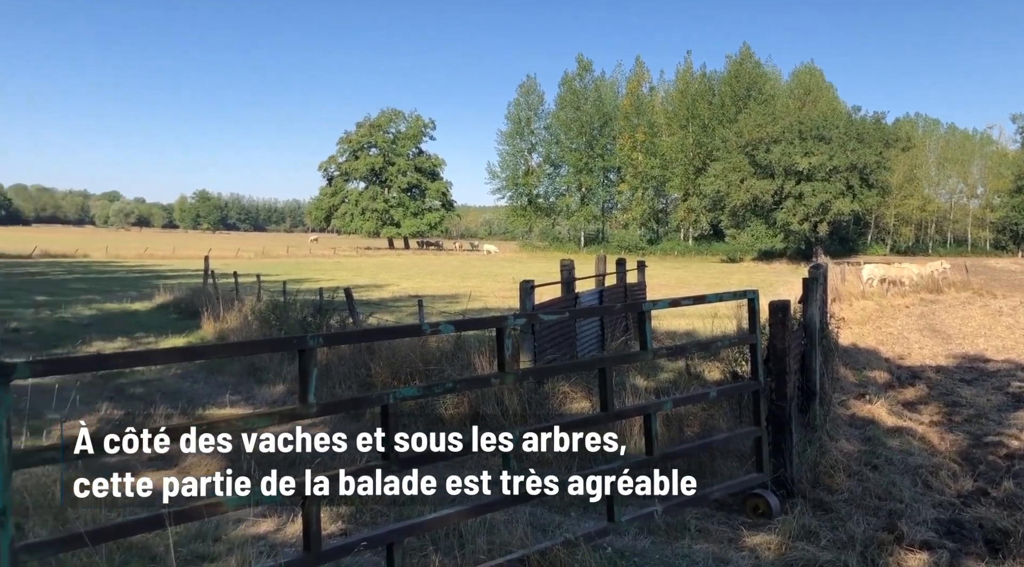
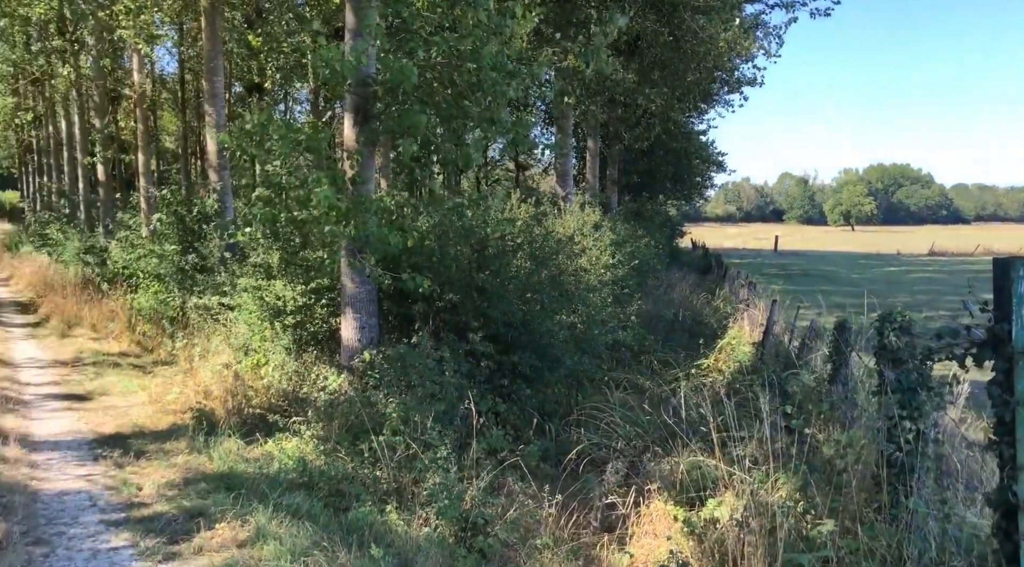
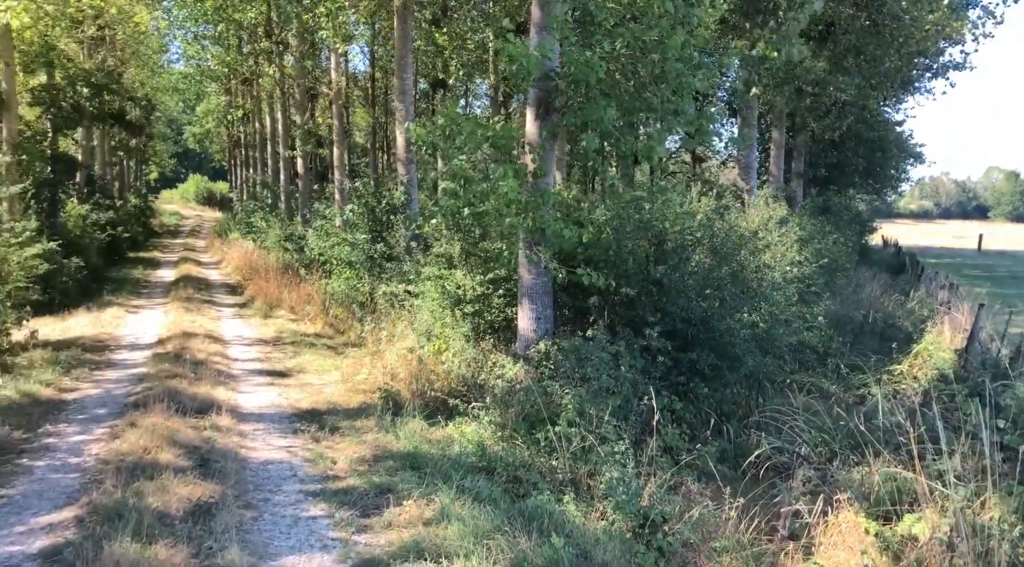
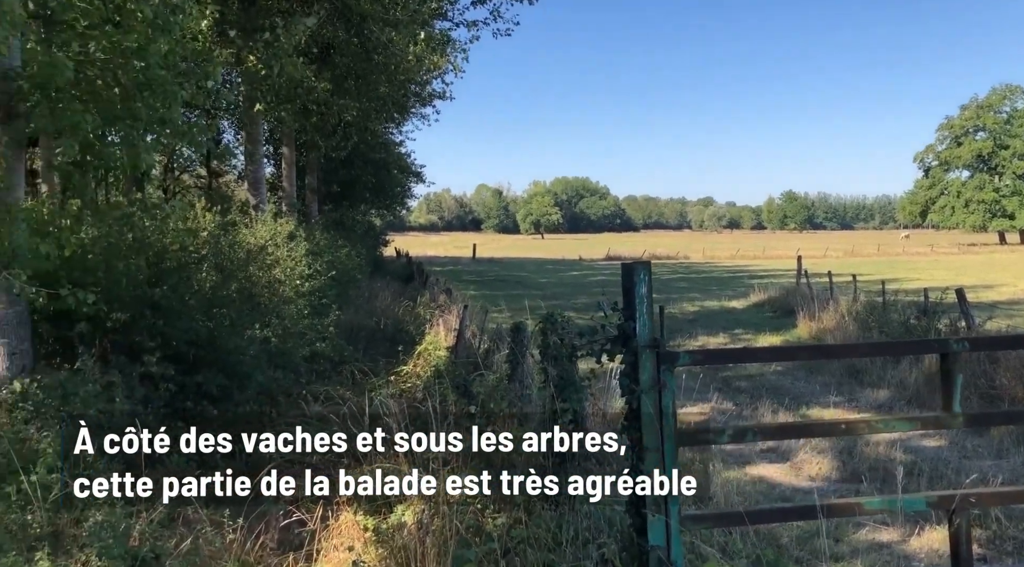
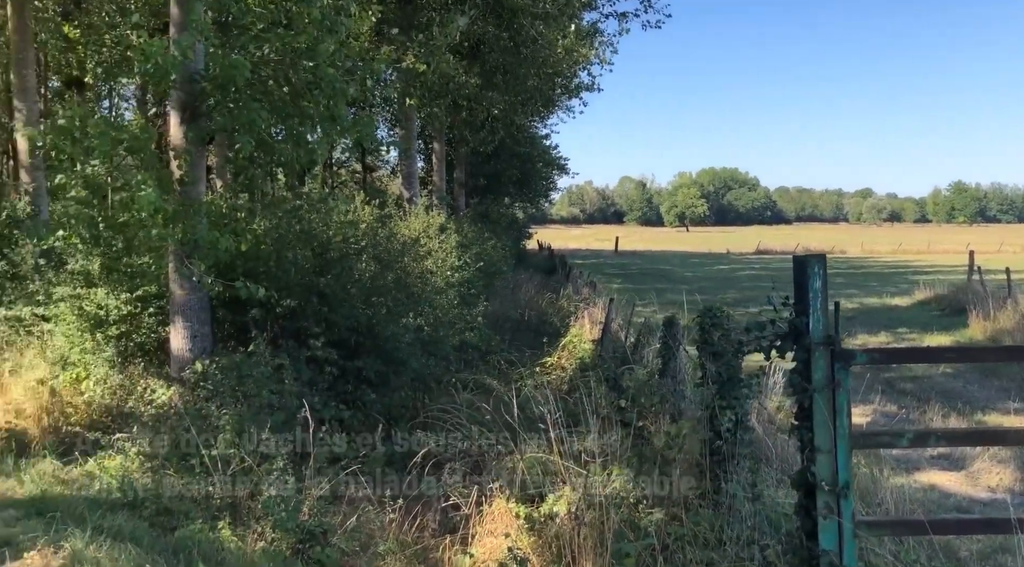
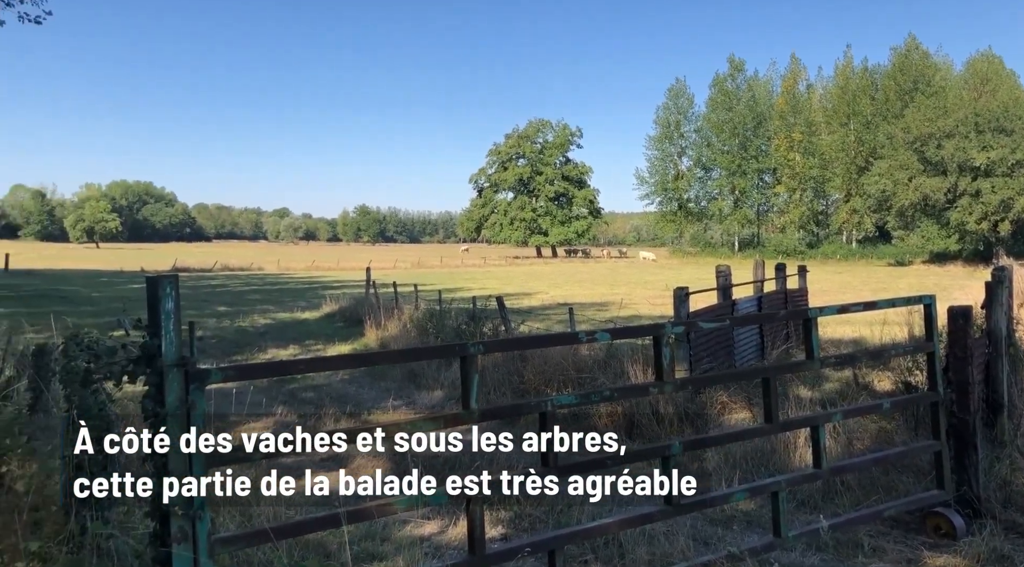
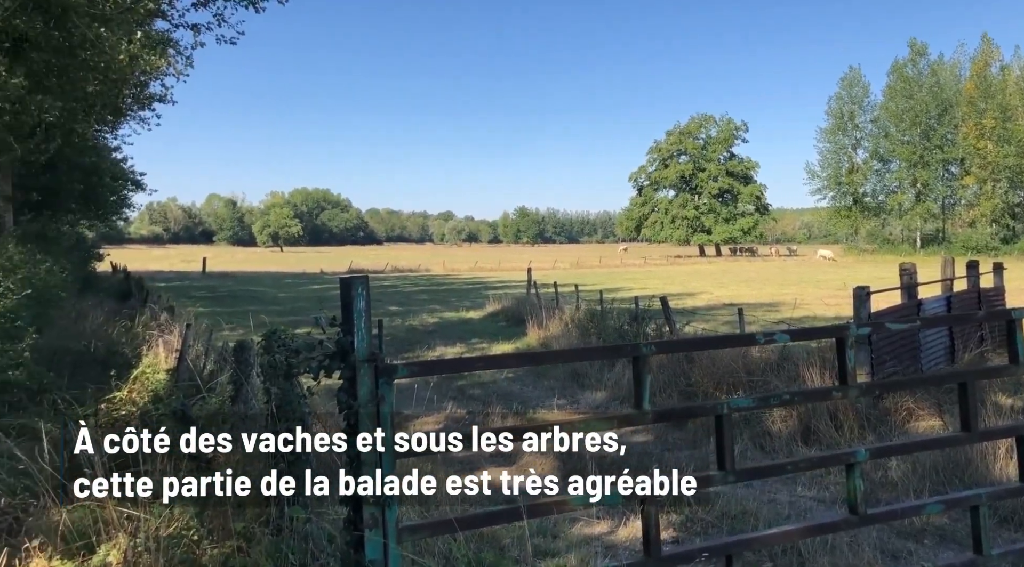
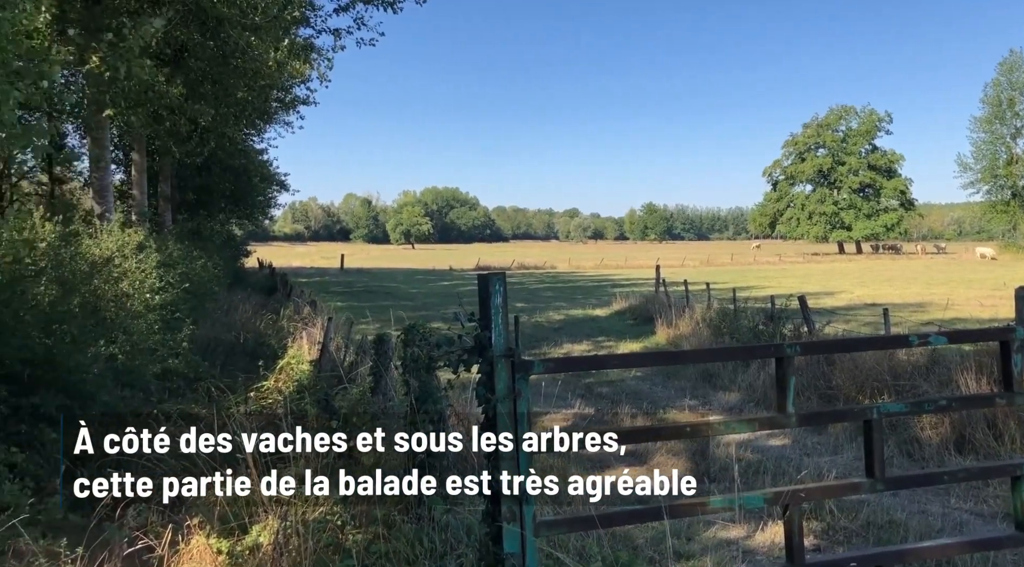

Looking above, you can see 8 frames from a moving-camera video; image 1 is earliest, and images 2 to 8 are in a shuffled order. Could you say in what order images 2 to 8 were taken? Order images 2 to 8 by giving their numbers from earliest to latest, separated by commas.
6, 7, 8, 4, 5, 2, 3
